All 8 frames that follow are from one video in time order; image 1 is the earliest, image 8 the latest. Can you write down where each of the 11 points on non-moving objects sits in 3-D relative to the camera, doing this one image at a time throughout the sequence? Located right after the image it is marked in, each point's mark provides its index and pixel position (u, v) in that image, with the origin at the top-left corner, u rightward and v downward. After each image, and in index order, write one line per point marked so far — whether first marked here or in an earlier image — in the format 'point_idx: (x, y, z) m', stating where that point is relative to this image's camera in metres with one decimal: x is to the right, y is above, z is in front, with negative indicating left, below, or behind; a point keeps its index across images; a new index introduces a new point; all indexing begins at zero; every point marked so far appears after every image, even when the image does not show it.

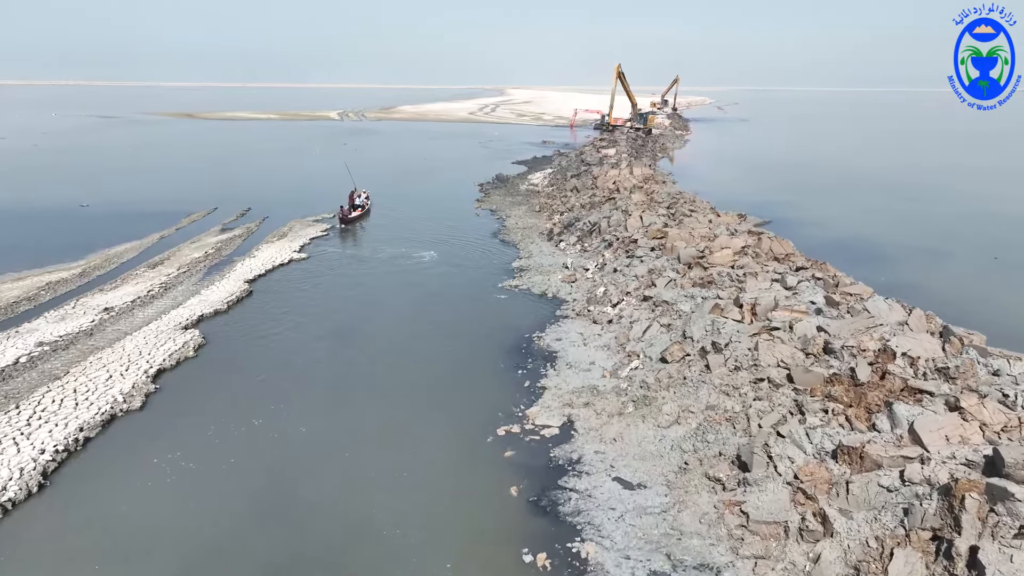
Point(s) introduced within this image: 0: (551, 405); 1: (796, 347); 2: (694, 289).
0: (+0.9, -2.8, +16.4) m
1: (+6.2, -1.3, +15.2) m
2: (+5.2, 0.0, +19.9) m
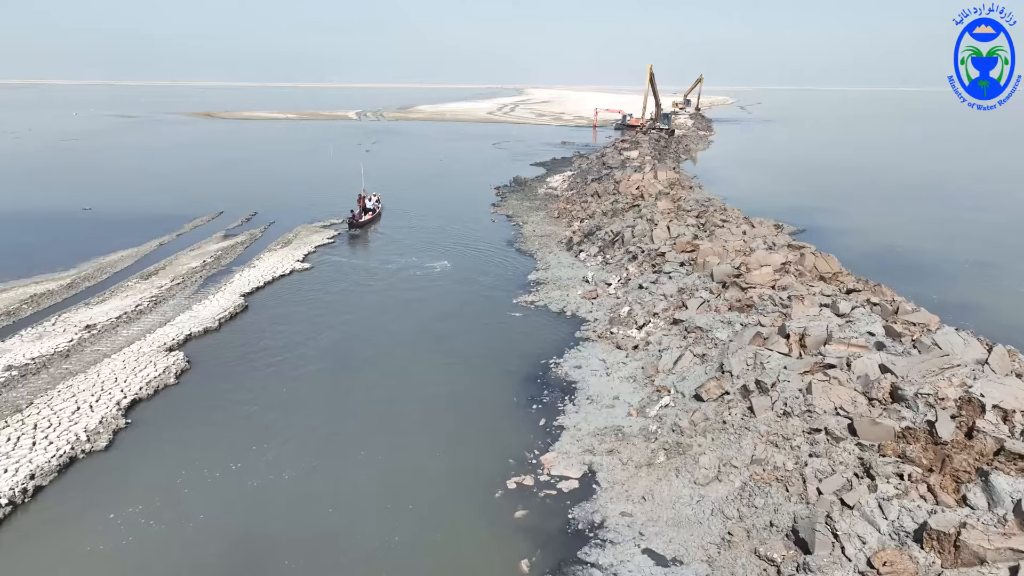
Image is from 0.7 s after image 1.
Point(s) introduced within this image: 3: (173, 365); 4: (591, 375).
0: (+1.2, -3.3, +14.3) m
1: (+6.4, -1.9, +13.0) m
2: (+5.6, -0.6, +17.7) m
3: (-9.0, -2.1, +18.6) m
4: (+2.0, -2.2, +17.9) m
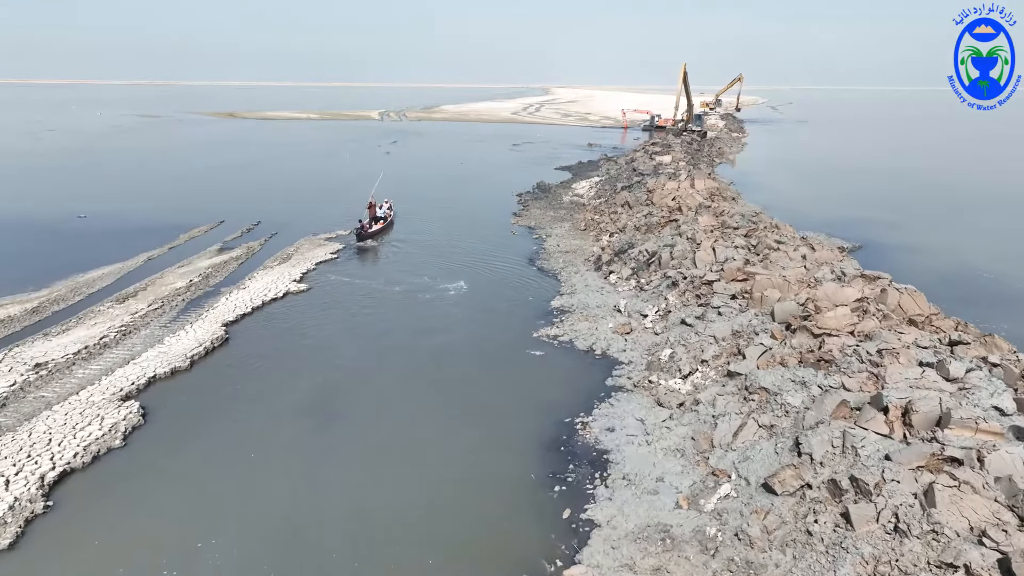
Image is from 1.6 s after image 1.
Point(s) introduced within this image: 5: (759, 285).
0: (+1.4, -4.3, +10.9) m
1: (+6.6, -3.0, +9.5) m
2: (+6.0, -1.6, +14.2) m
3: (-8.6, -3.0, +15.6) m
4: (+2.4, -3.2, +14.5) m
5: (+6.6, +0.1, +18.7) m
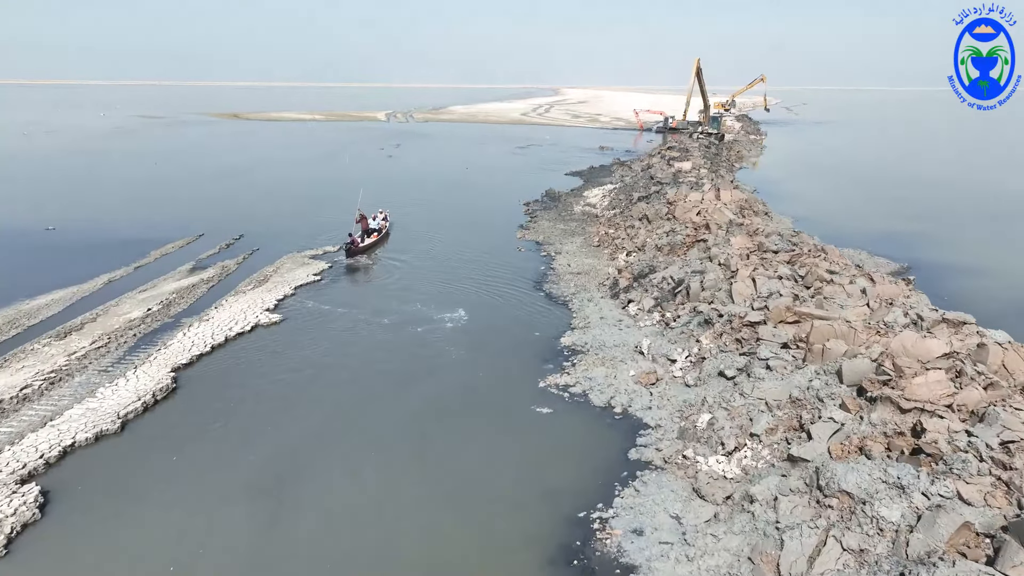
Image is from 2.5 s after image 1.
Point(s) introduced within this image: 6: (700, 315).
0: (+1.3, -5.3, +7.5) m
1: (+6.5, -4.0, +5.9) m
2: (+5.9, -2.7, +10.7) m
3: (-8.7, -4.0, +12.2) m
4: (+2.4, -4.2, +11.0) m
5: (+6.7, -1.0, +15.2) m
6: (+5.2, -0.7, +19.2) m
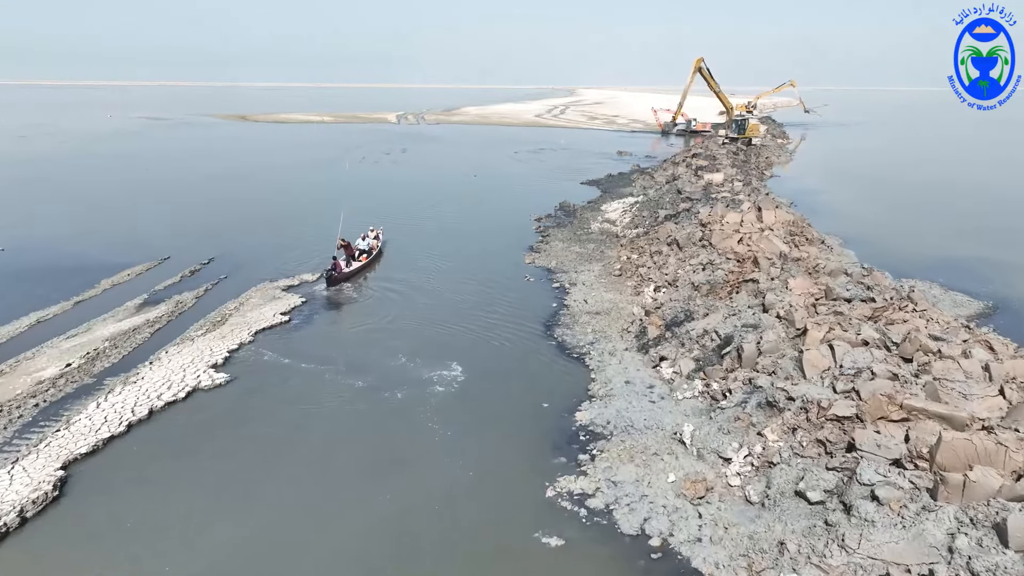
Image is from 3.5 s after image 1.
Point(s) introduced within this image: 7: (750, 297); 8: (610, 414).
0: (+1.0, -6.8, +2.9) m
1: (+6.2, -5.5, +1.2) m
2: (+5.7, -4.1, +6.0) m
3: (-8.8, -5.3, +7.8) m
4: (+2.2, -5.7, +6.4) m
5: (+6.6, -2.4, +10.5) m
6: (+5.2, -2.2, +14.5) m
7: (+6.6, -0.2, +19.2) m
8: (+2.3, -2.9, +16.1) m
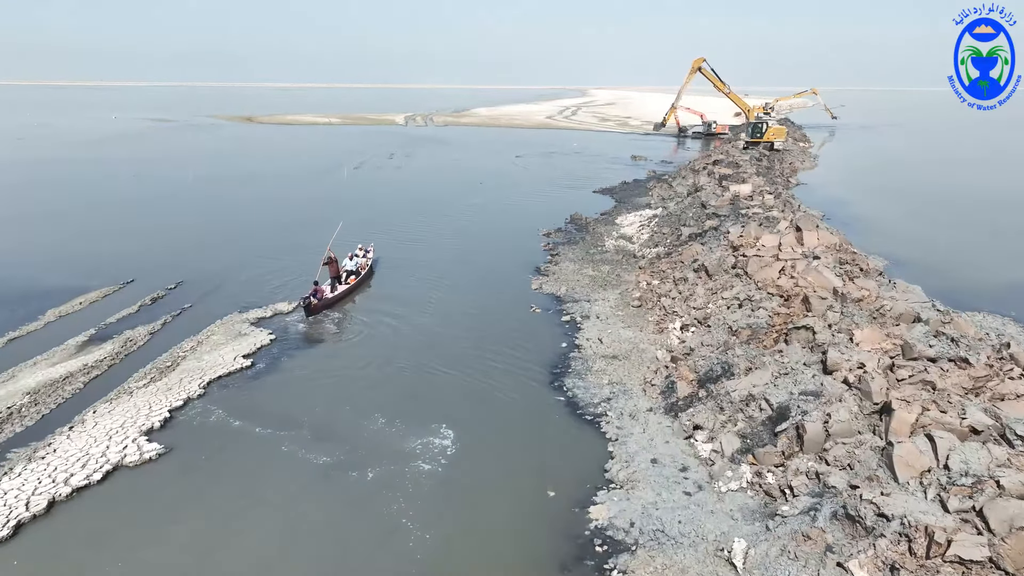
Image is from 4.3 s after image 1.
0: (+0.8, -7.9, -0.7) m
1: (+5.9, -6.6, -2.4) m
2: (+5.5, -5.3, +2.4) m
3: (-9.0, -6.4, +4.4) m
4: (+1.9, -6.8, +2.8) m
5: (+6.4, -3.6, +6.9) m
6: (+5.1, -3.3, +10.9) m
7: (+6.6, -1.4, +15.5) m
8: (+2.2, -4.1, +12.5) m
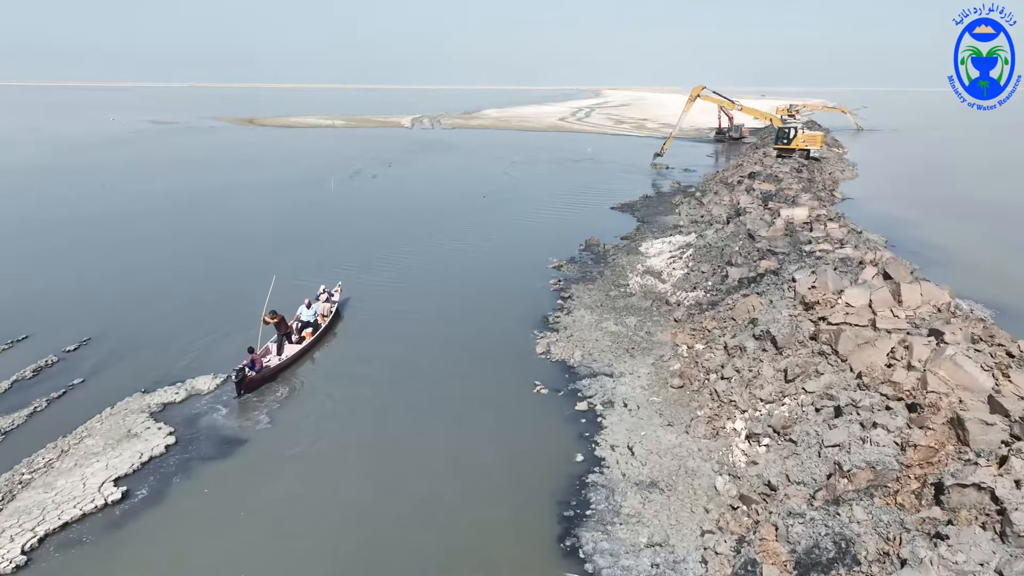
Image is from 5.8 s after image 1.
0: (+0.2, -9.8, -7.0) m
1: (+5.4, -8.5, -8.8) m
2: (+5.0, -7.2, -4.0) m
3: (-9.5, -8.2, -1.7) m
4: (+1.5, -8.7, -3.5) m
5: (+6.0, -5.5, +0.4) m
6: (+4.7, -5.3, +4.5) m
7: (+6.3, -3.3, +9.1) m
8: (+1.9, -6.0, +6.1) m
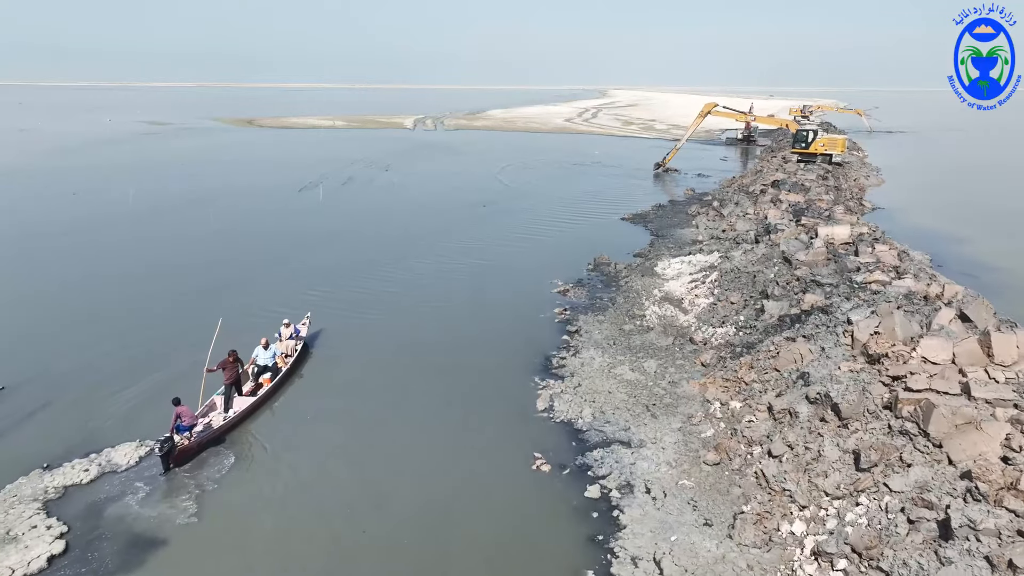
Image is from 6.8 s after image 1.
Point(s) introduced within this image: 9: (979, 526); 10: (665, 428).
0: (-0.2, -10.8, -10.7) m
1: (+5.0, -9.6, -12.5) m
2: (+4.7, -8.3, -7.8) m
3: (-9.8, -9.3, -5.3) m
4: (+1.1, -9.8, -7.2) m
5: (+5.7, -6.6, -3.3) m
6: (+4.5, -6.3, +0.8) m
7: (+6.1, -4.4, +5.4) m
8: (+1.6, -7.0, +2.5) m
9: (+6.5, -3.3, +9.7) m
10: (+3.5, -3.3, +16.0) m
